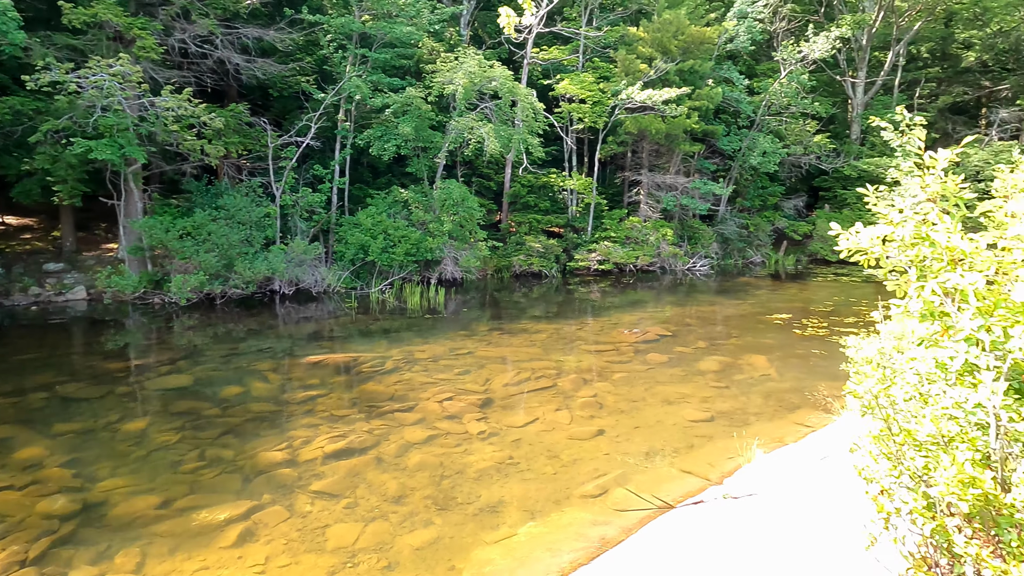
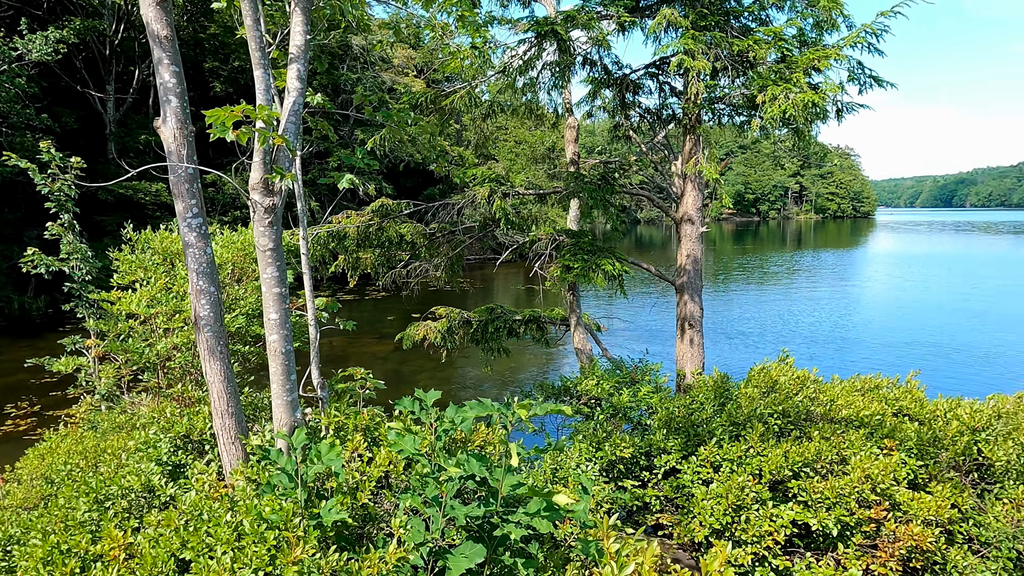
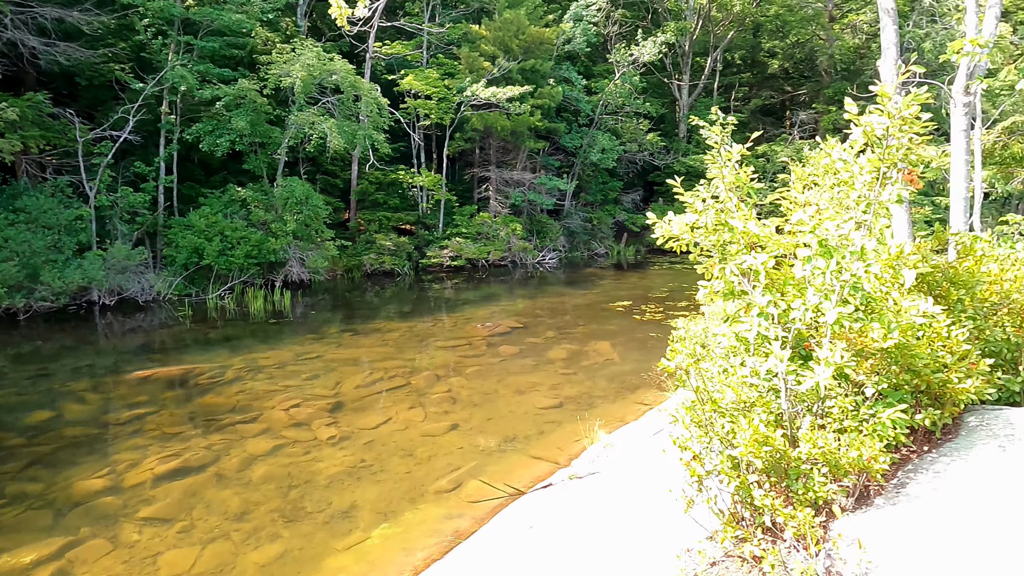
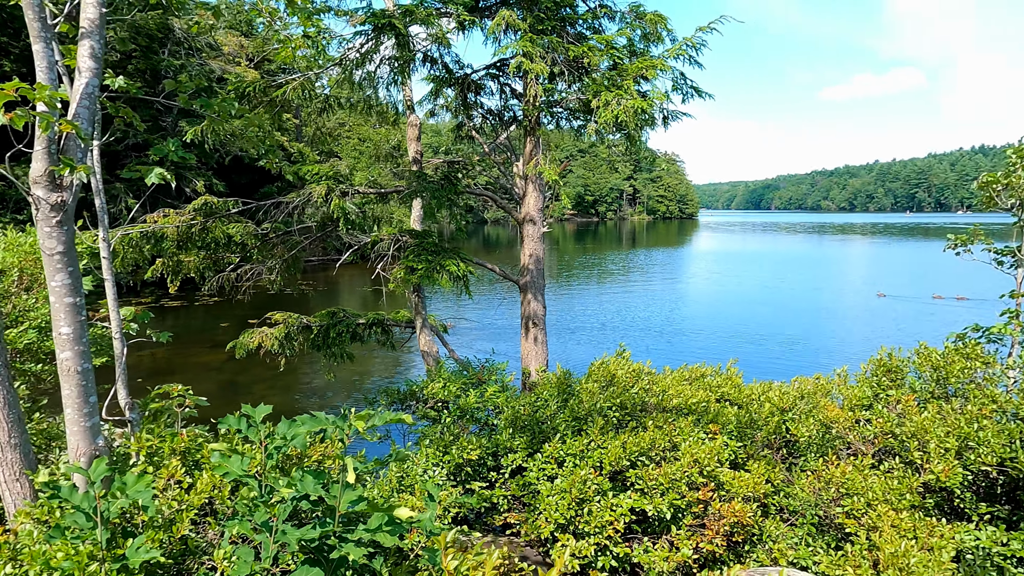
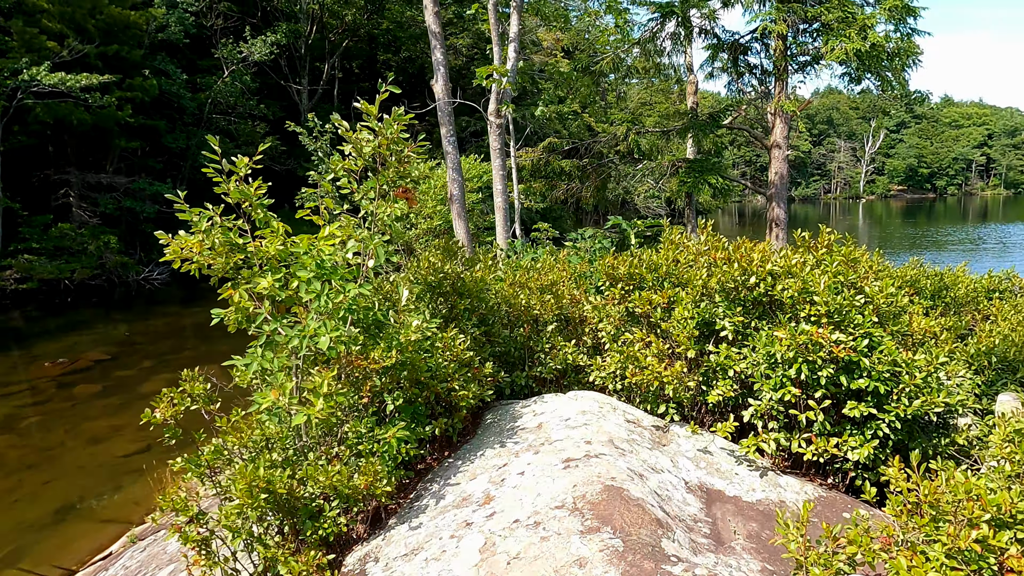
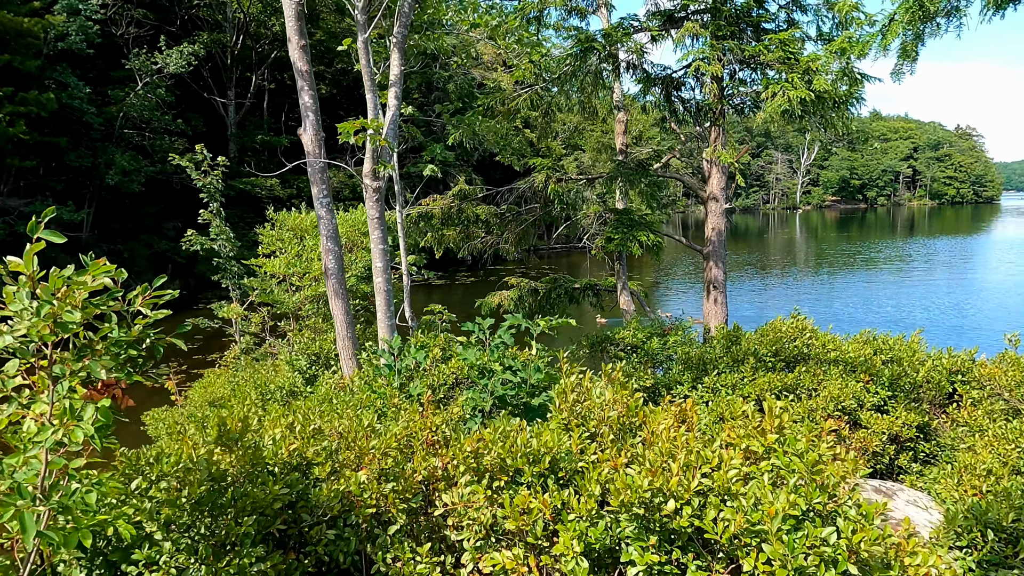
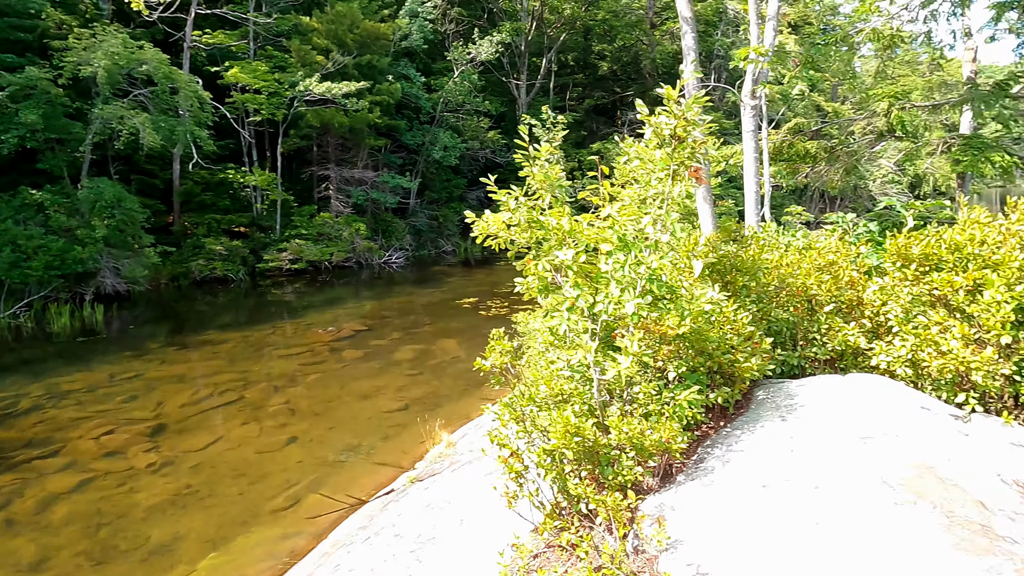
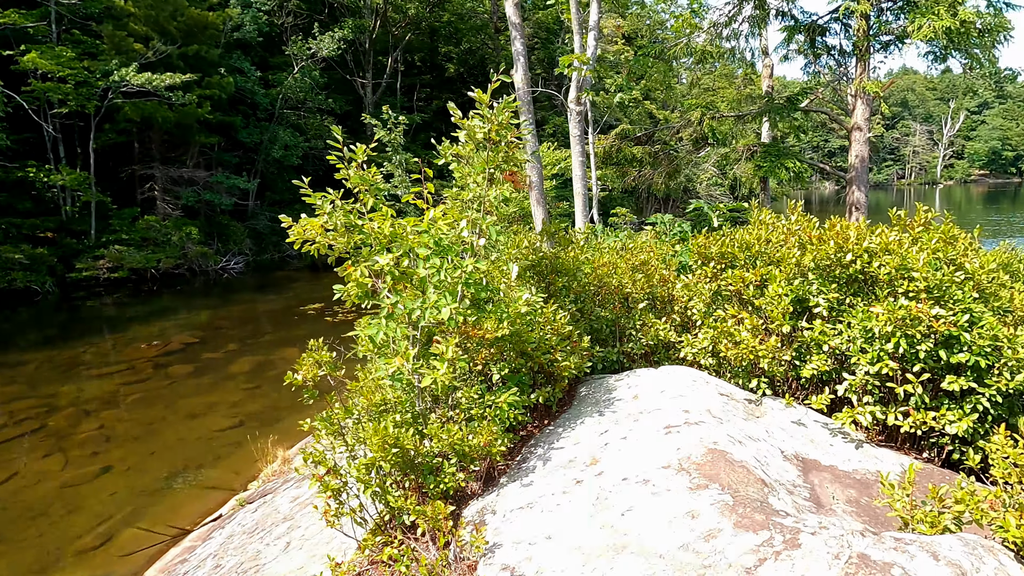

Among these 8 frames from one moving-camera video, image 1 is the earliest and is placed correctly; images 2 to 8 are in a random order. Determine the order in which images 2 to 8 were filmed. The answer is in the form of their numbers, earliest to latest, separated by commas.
3, 7, 8, 5, 6, 2, 4
